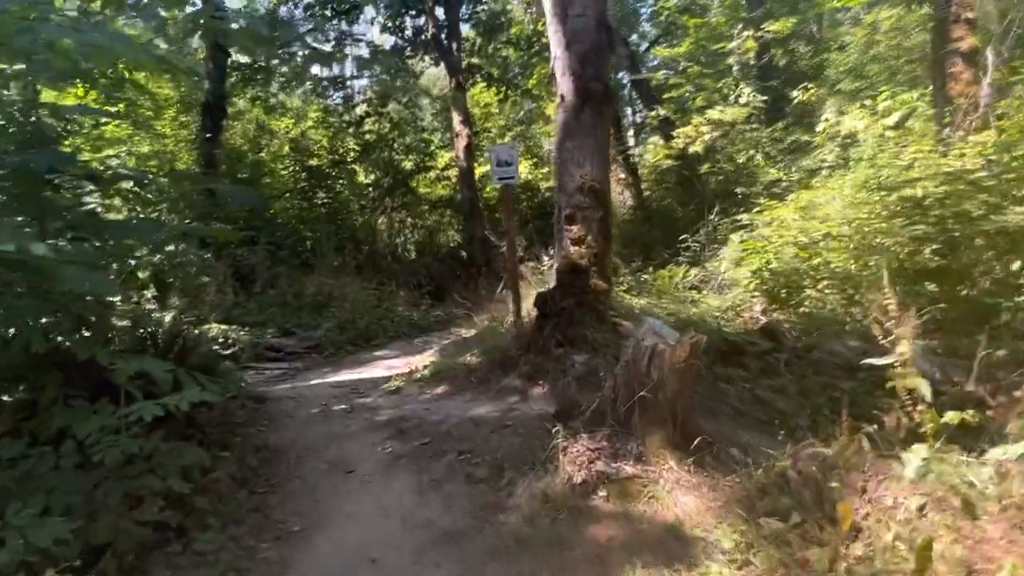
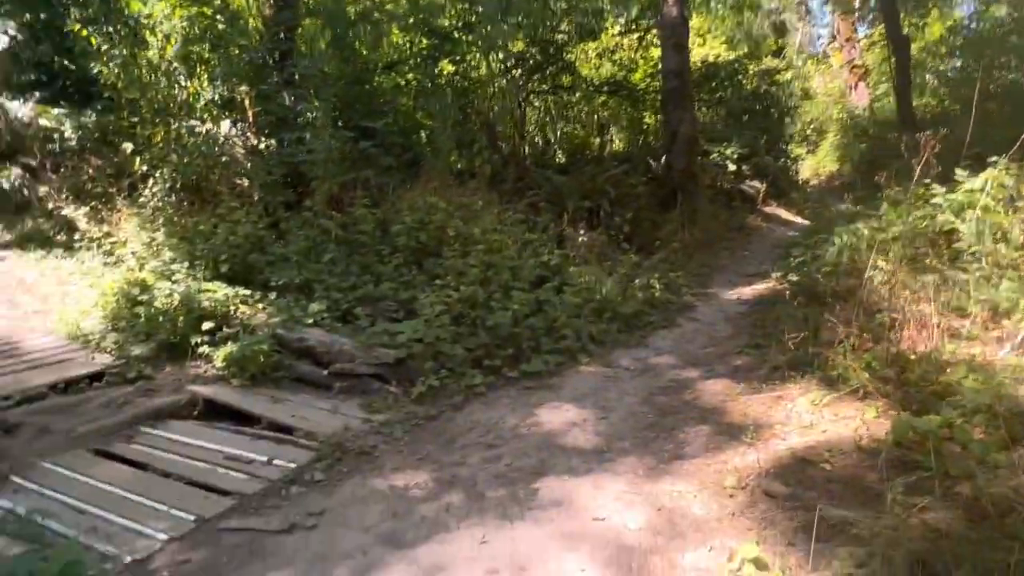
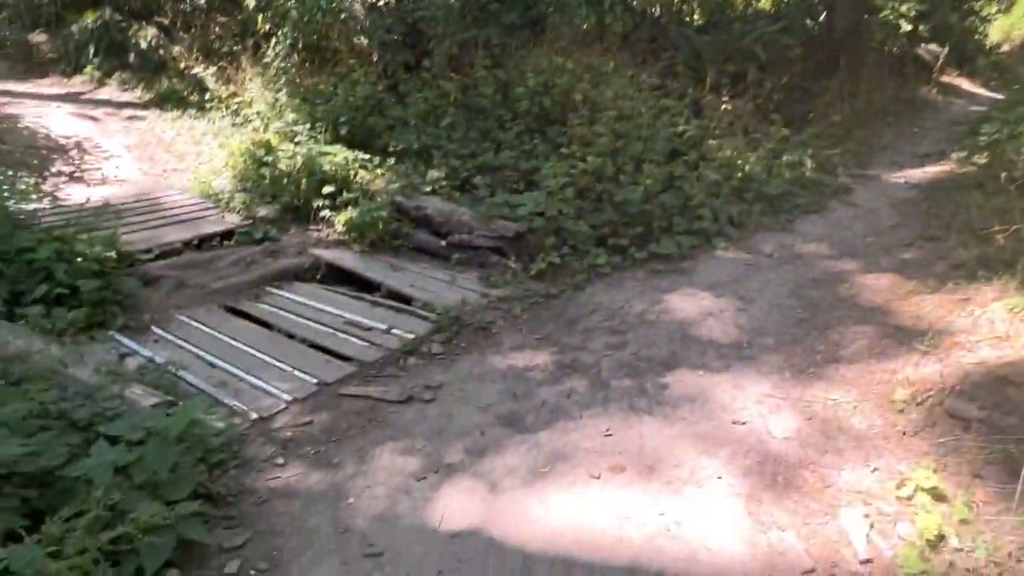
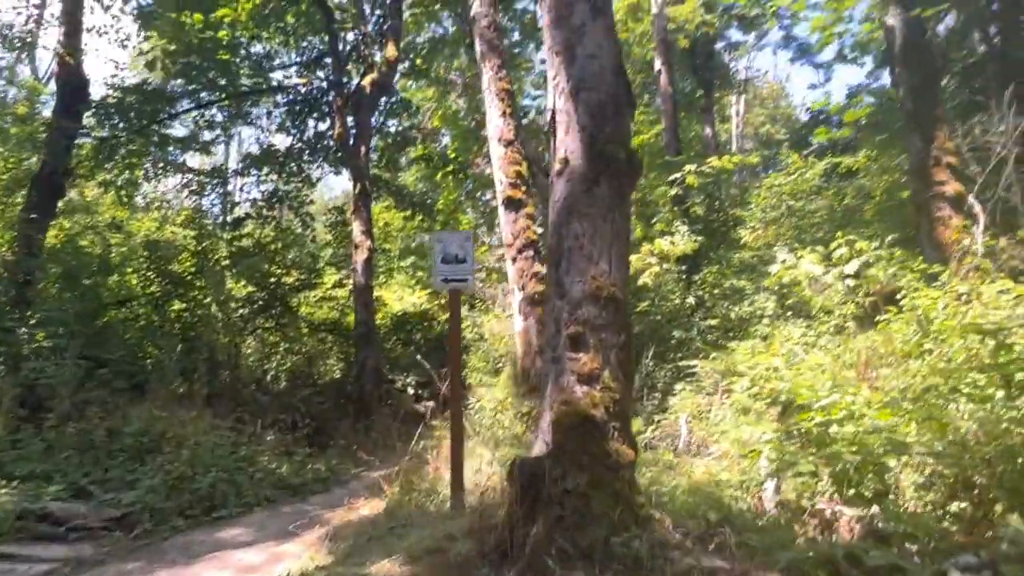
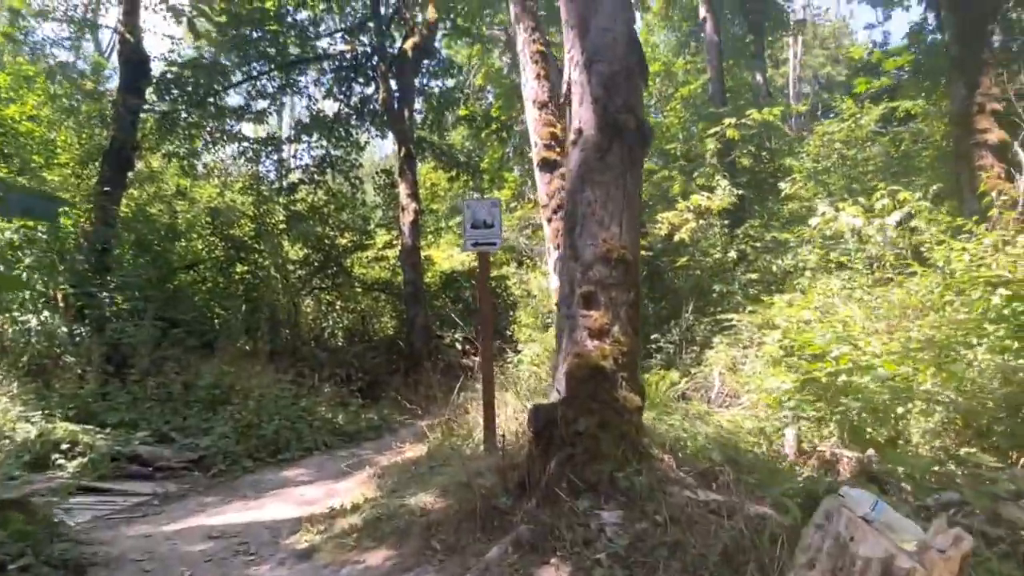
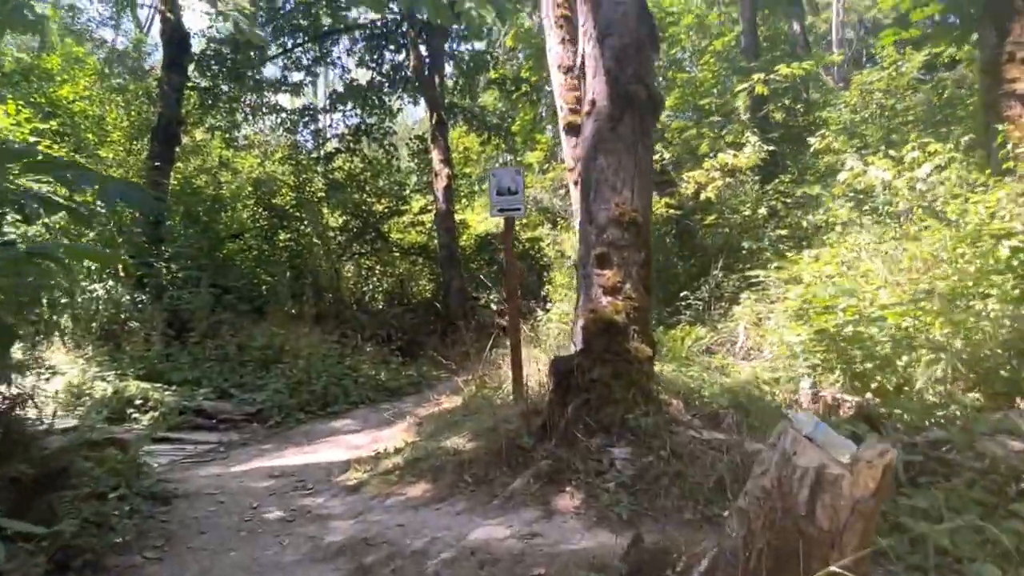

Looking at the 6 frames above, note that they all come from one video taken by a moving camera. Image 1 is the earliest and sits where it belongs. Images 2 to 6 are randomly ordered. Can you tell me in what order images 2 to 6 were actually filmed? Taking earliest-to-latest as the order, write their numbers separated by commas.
6, 5, 4, 2, 3
